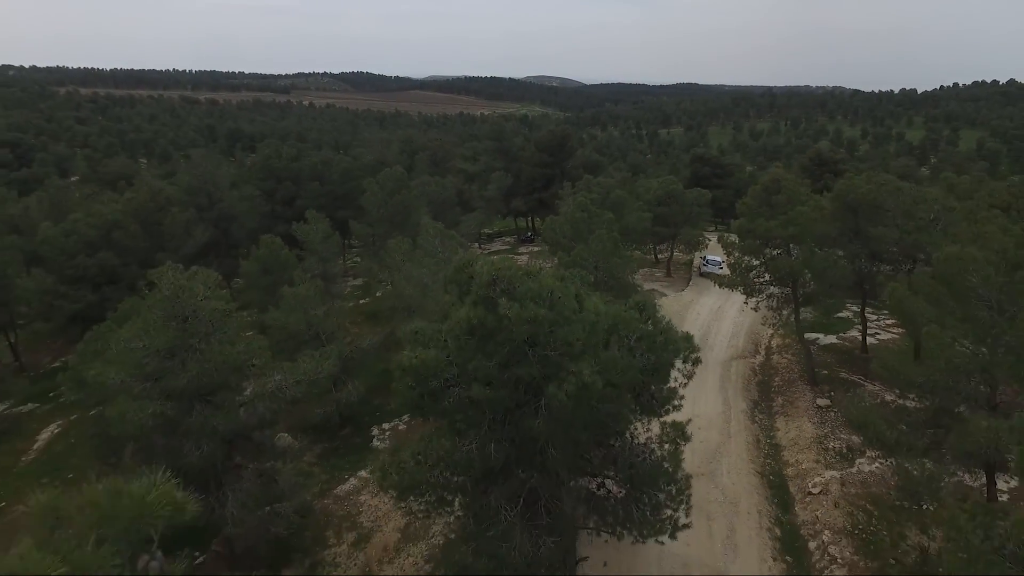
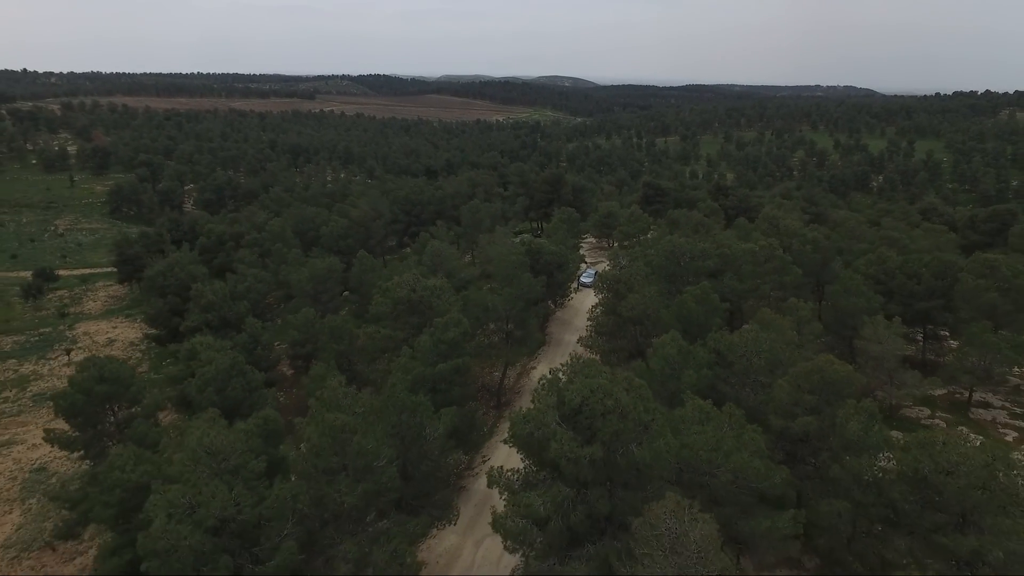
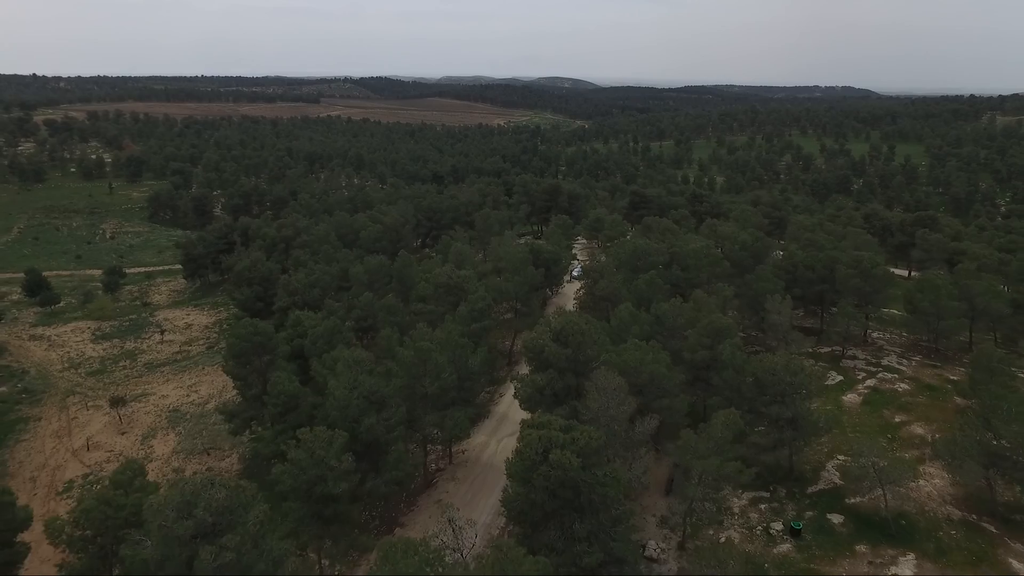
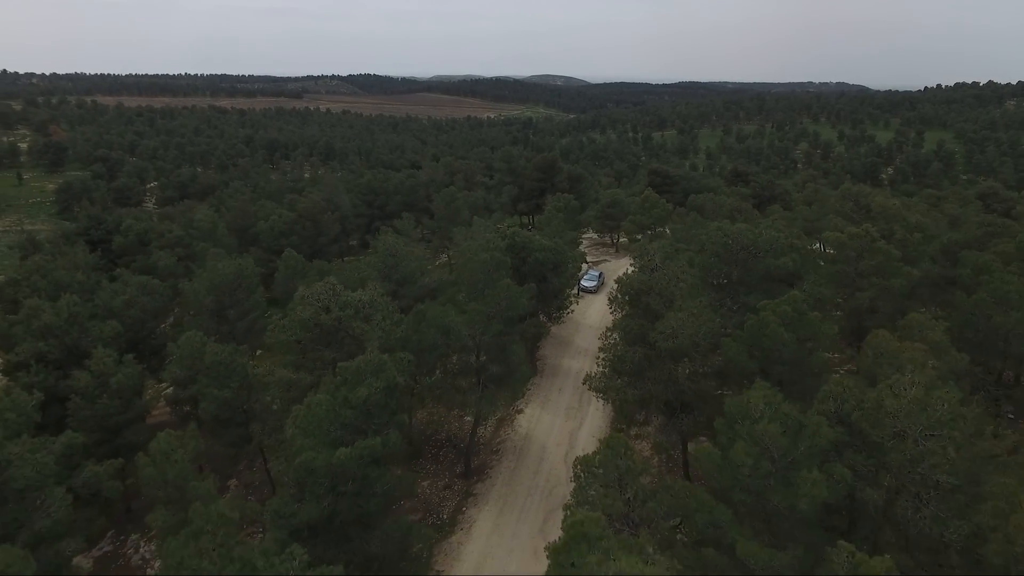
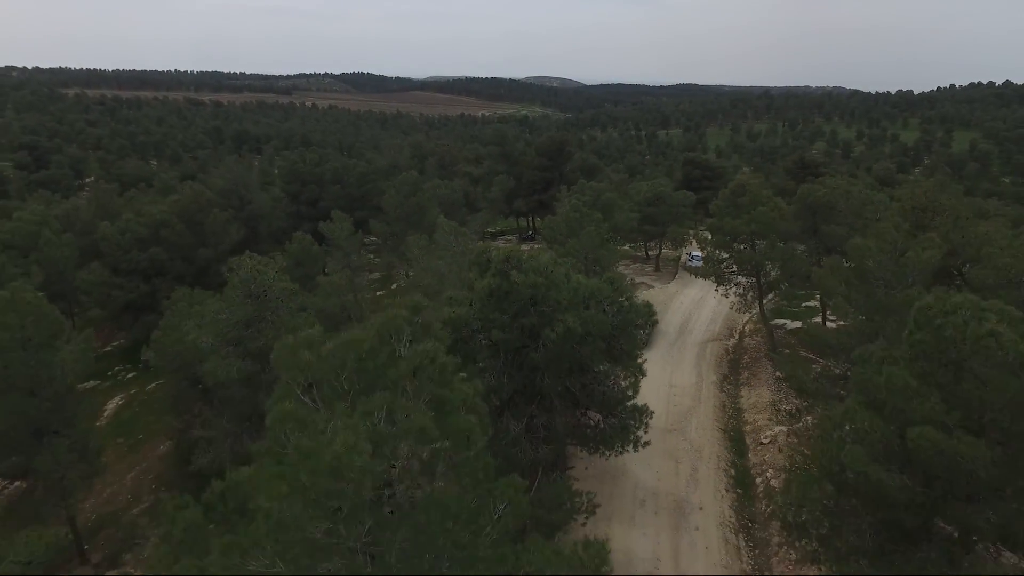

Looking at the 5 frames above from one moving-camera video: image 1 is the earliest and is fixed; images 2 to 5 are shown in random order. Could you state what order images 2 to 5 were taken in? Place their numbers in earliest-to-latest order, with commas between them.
5, 4, 2, 3
